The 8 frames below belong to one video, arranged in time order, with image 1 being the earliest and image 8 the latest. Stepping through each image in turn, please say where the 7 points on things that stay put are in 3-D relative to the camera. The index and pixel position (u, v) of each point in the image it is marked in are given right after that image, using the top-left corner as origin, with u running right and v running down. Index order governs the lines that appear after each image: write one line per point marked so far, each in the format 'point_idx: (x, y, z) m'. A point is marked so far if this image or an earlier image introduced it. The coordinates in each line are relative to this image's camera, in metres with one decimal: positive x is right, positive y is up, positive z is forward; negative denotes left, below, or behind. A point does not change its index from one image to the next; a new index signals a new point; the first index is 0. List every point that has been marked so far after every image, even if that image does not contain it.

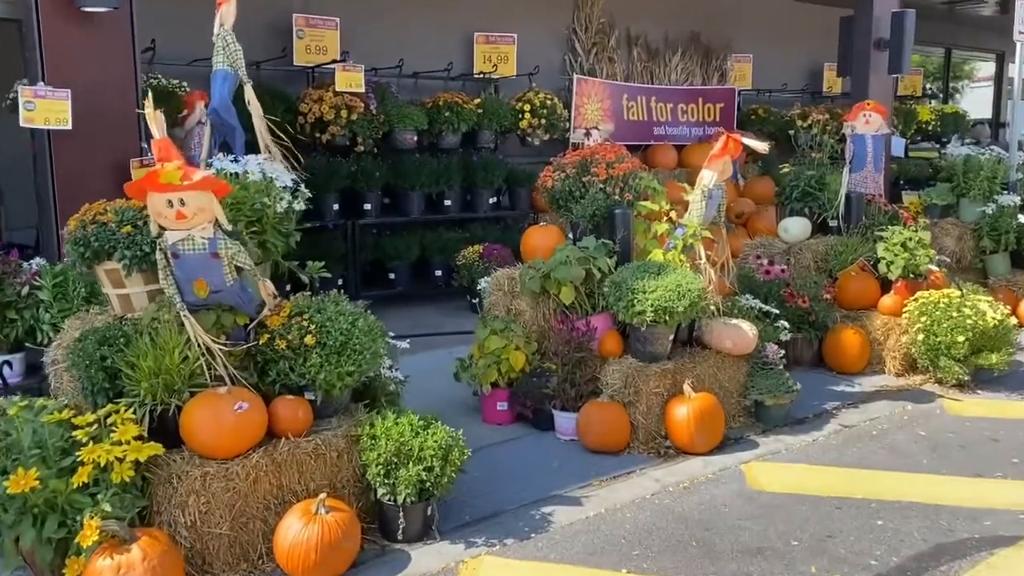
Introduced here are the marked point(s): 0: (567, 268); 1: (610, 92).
0: (+0.3, +0.1, +4.5) m
1: (+1.1, +2.1, +9.3) m
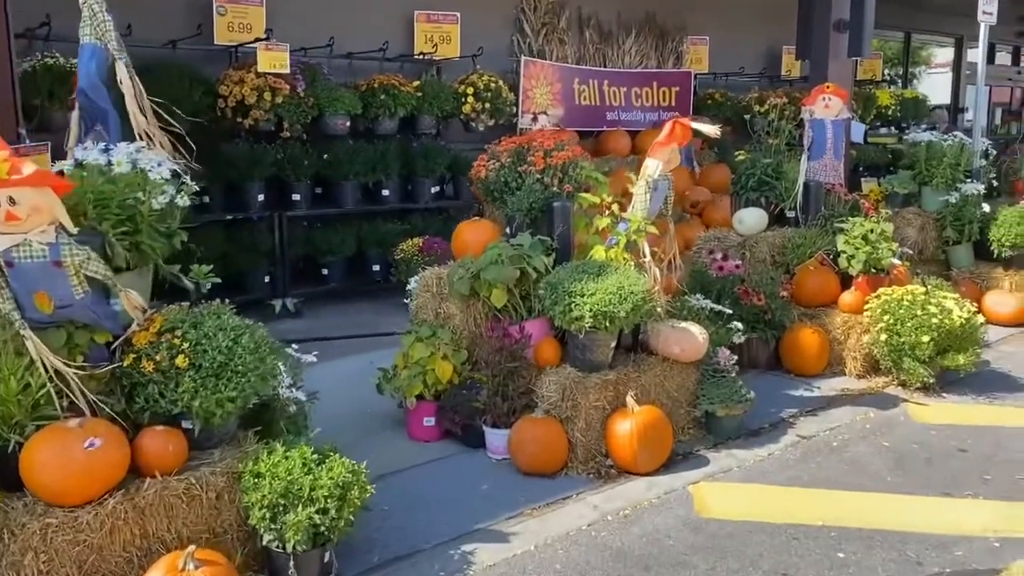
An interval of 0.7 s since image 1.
0: (-0.1, +0.1, +4.0) m
1: (+0.5, +2.2, +8.9) m
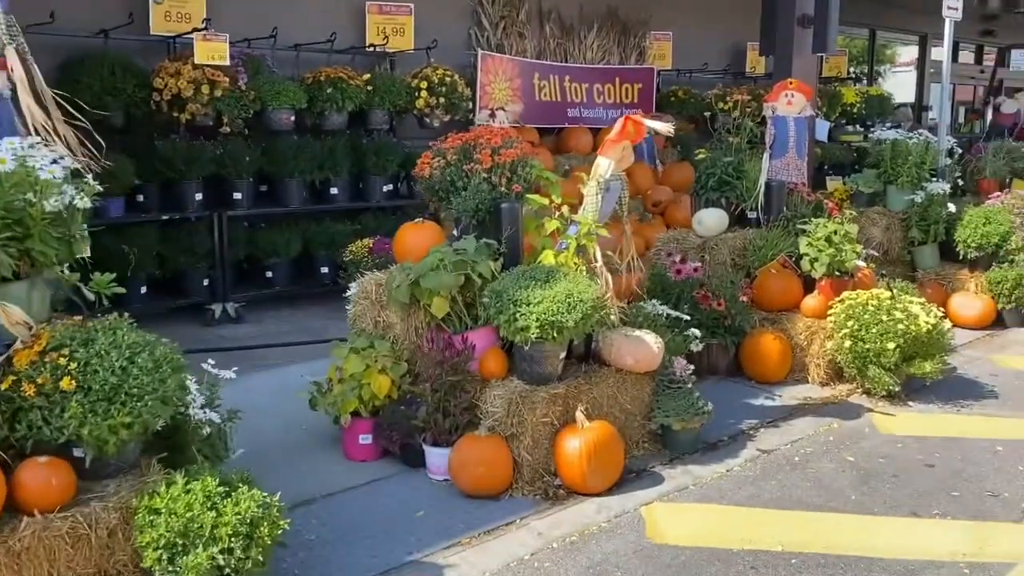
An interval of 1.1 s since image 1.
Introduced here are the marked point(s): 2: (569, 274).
0: (-0.3, +0.1, +3.7) m
1: (+0.1, +2.2, +8.6) m
2: (+0.2, +0.1, +3.8) m
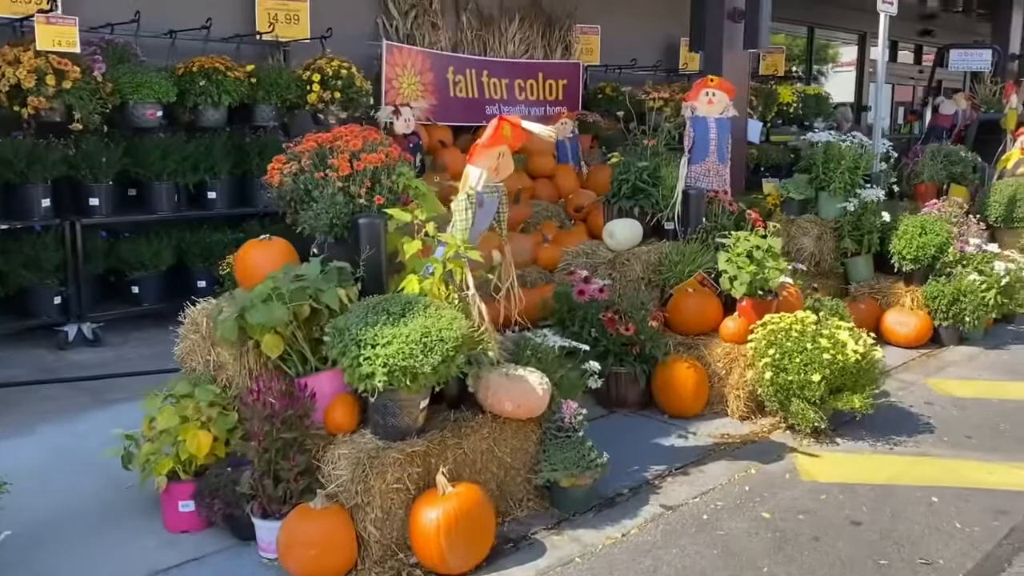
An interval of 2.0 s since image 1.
0: (-0.9, -0.1, +3.1) m
1: (-0.7, +2.0, +7.9) m
2: (-0.3, -0.1, +3.2) m
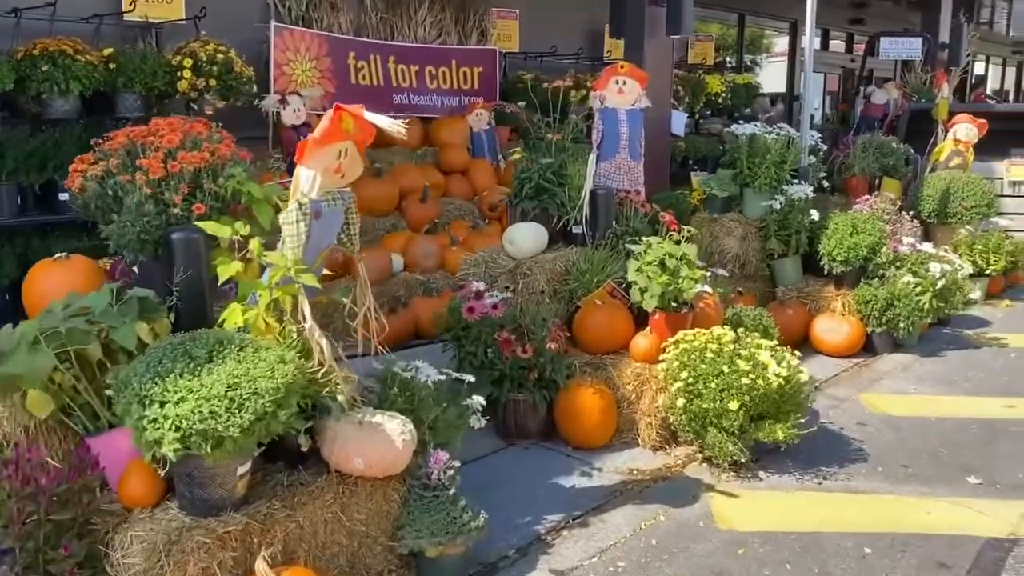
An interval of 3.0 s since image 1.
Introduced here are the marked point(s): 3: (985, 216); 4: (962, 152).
0: (-1.3, -0.2, +2.4) m
1: (-1.5, +2.0, +7.2) m
2: (-0.8, -0.2, +2.5) m
3: (+4.0, +0.6, +7.3) m
4: (+4.0, +1.2, +7.7) m
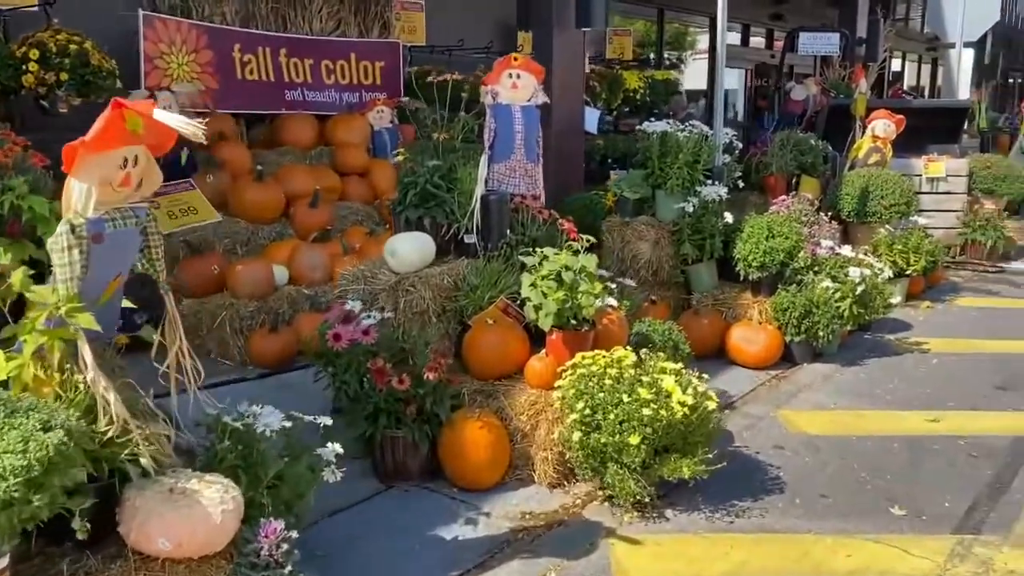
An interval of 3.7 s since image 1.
0: (-1.7, -0.3, +1.8) m
1: (-2.3, +1.9, +6.6) m
2: (-1.2, -0.3, +2.0) m
3: (+3.2, +0.6, +7.1) m
4: (+3.2, +1.2, +7.5) m
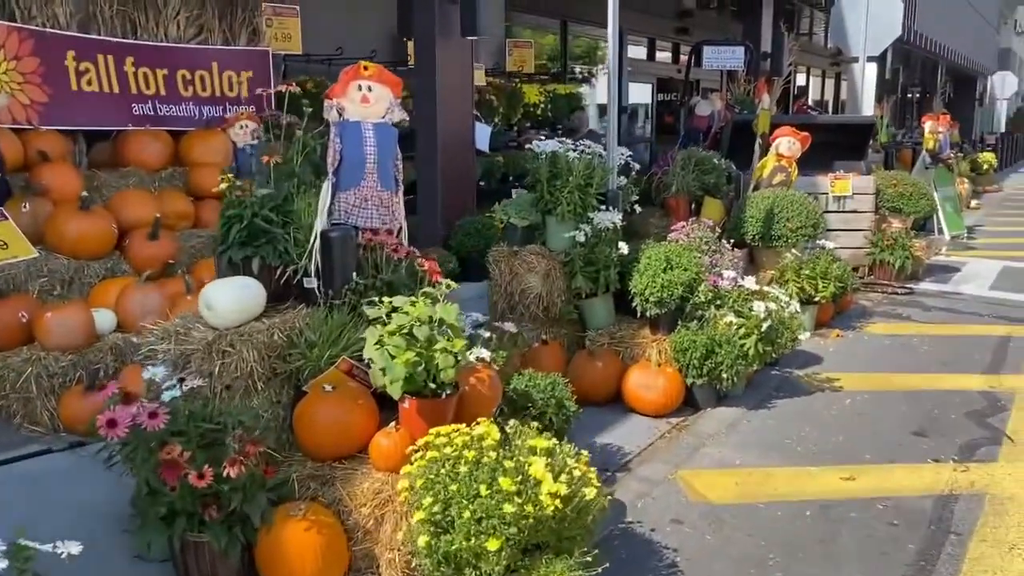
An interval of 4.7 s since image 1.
0: (-2.1, -0.5, +1.0) m
1: (-3.1, +1.6, +5.7) m
2: (-1.5, -0.5, +1.2) m
3: (+2.3, +0.4, +6.7) m
4: (+2.2, +1.0, +7.1) m
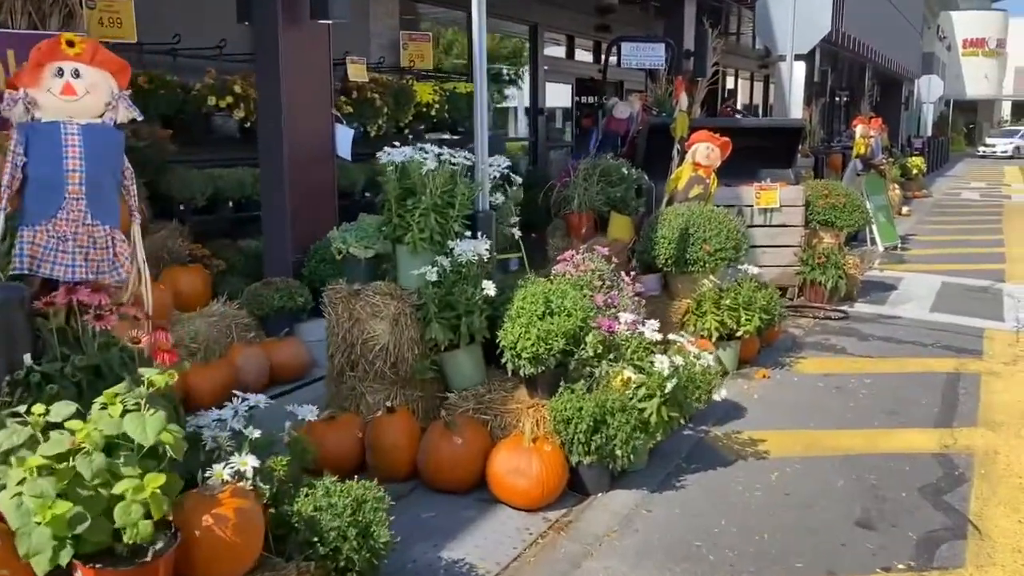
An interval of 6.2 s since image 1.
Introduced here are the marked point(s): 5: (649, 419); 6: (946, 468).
0: (-2.5, -0.7, -0.3) m
1: (-3.9, +1.3, +4.4) m
2: (-2.0, -0.7, -0.1) m
3: (+1.5, +0.2, +5.7) m
4: (+1.3, +0.8, +6.1) m
5: (+0.6, -0.6, +3.8) m
6: (+2.1, -0.9, +4.2) m
